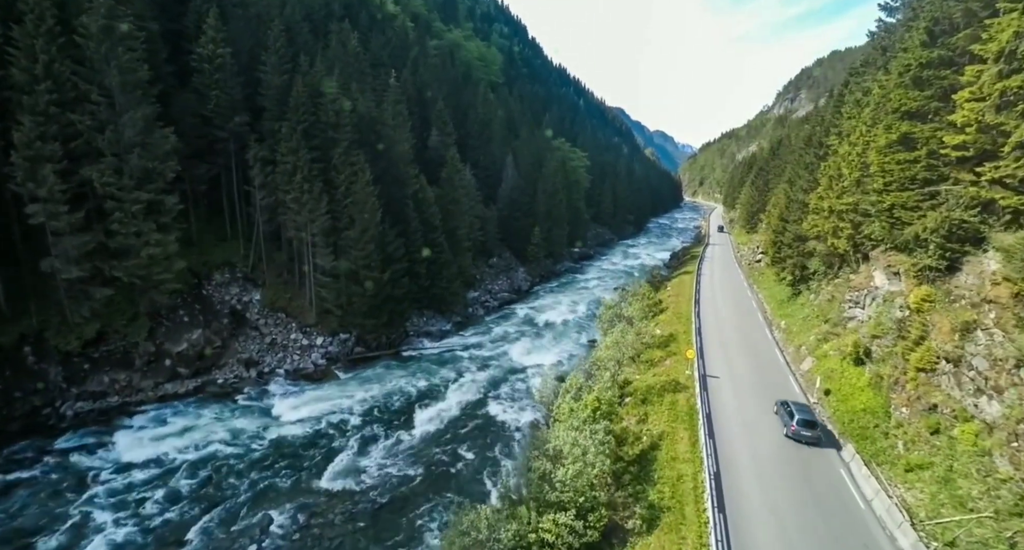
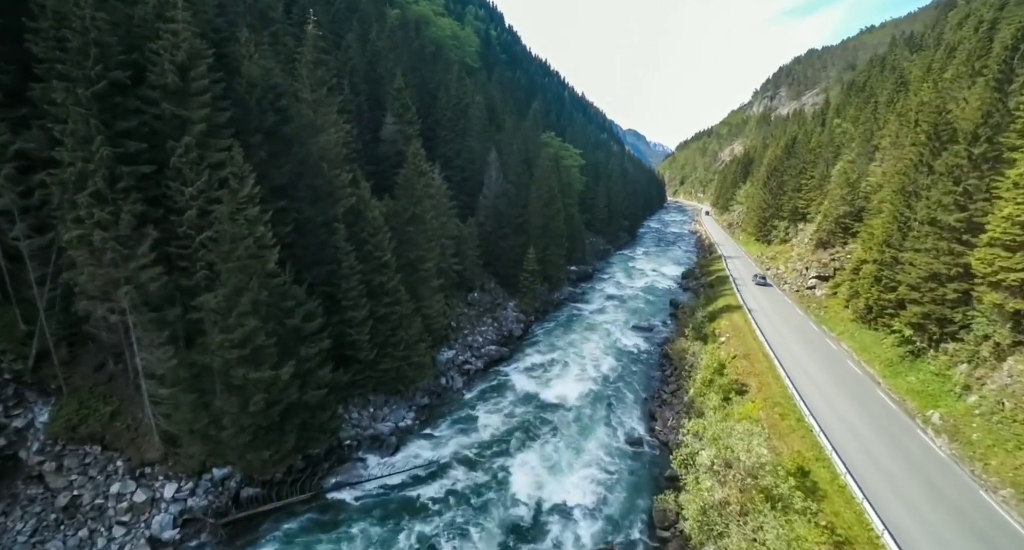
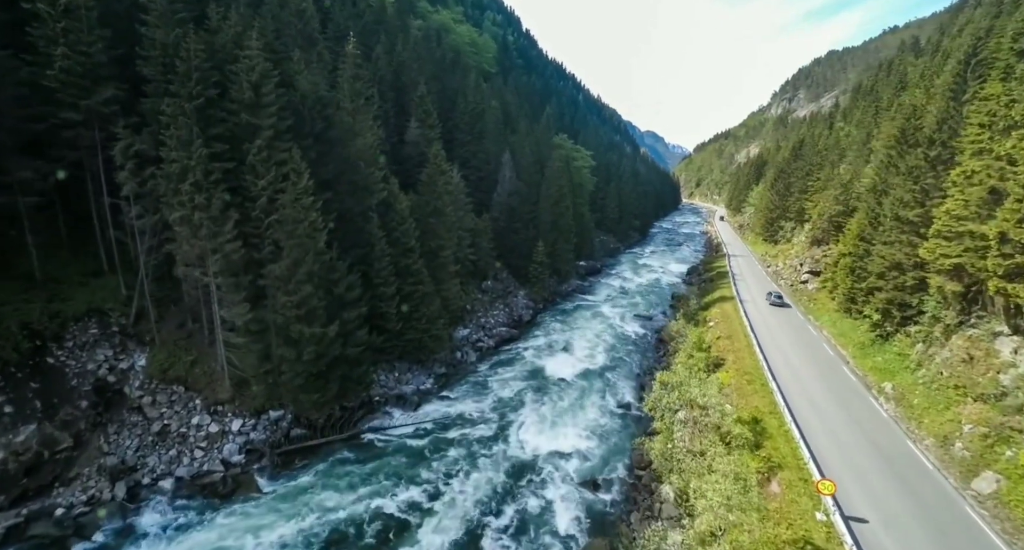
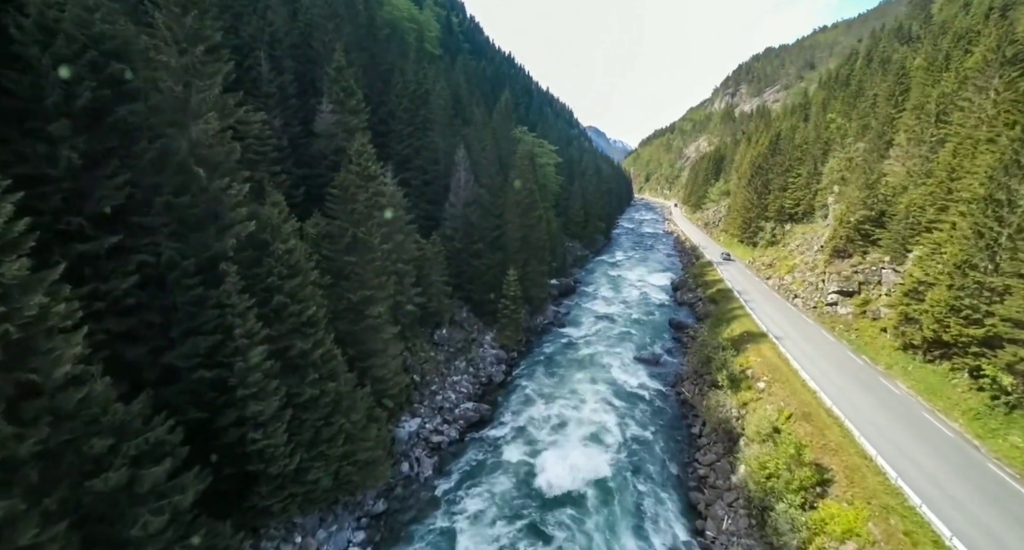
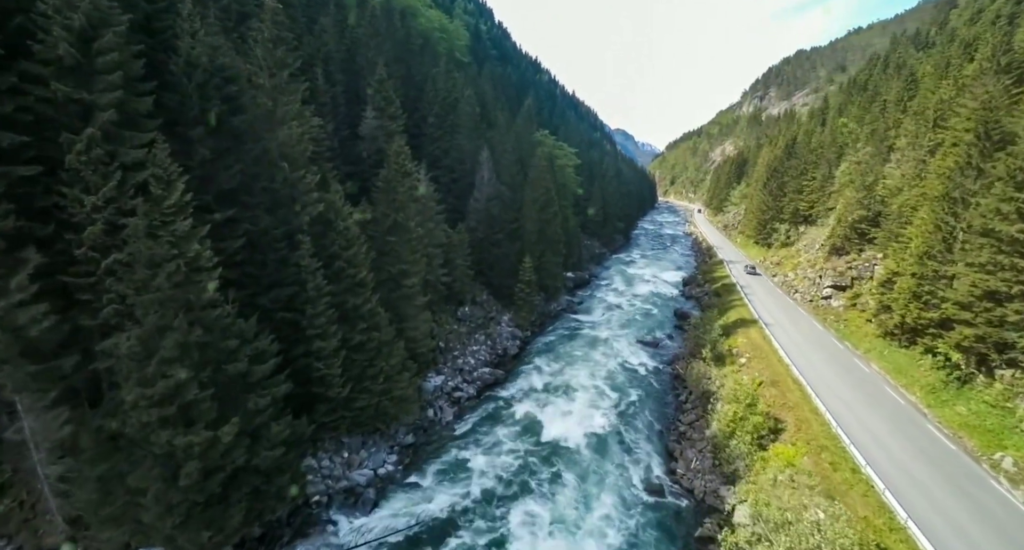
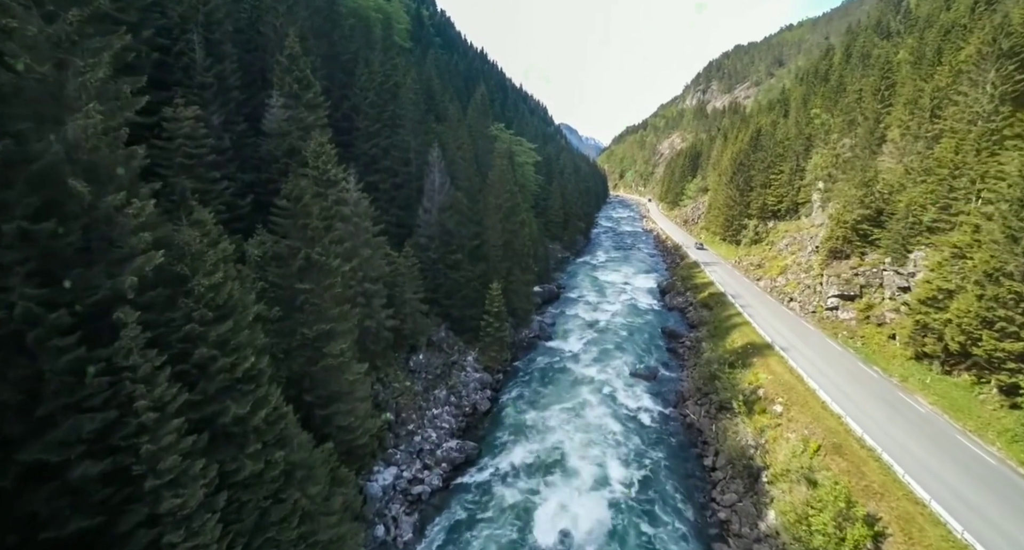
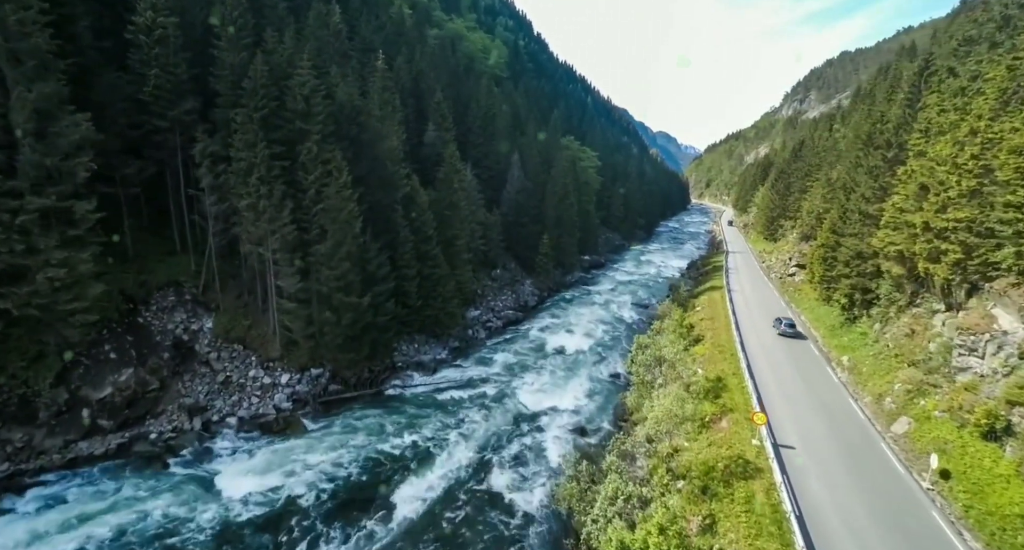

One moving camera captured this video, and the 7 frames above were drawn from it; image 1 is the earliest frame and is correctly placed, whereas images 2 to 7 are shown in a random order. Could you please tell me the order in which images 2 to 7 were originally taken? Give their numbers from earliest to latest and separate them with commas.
7, 3, 2, 5, 4, 6
